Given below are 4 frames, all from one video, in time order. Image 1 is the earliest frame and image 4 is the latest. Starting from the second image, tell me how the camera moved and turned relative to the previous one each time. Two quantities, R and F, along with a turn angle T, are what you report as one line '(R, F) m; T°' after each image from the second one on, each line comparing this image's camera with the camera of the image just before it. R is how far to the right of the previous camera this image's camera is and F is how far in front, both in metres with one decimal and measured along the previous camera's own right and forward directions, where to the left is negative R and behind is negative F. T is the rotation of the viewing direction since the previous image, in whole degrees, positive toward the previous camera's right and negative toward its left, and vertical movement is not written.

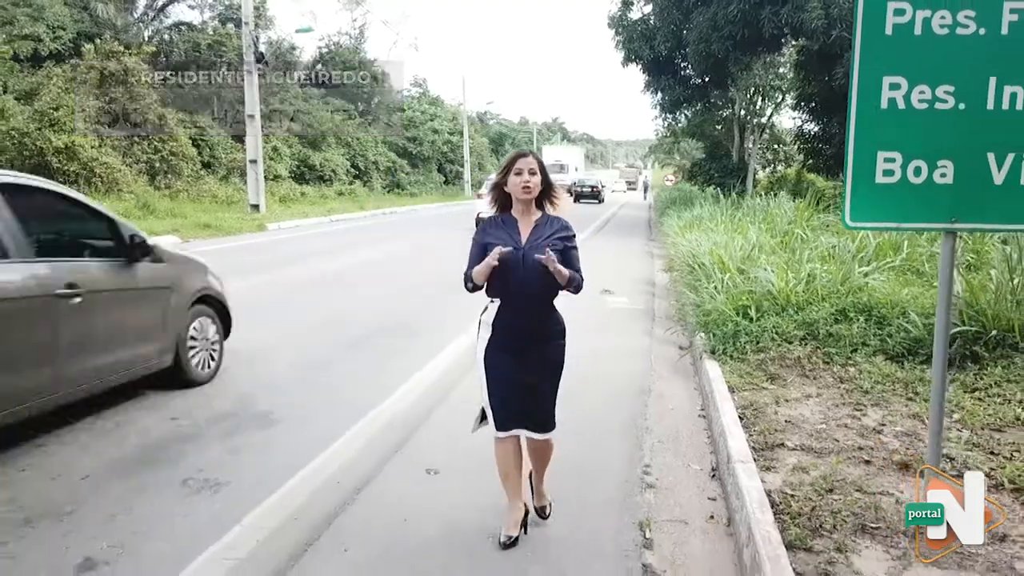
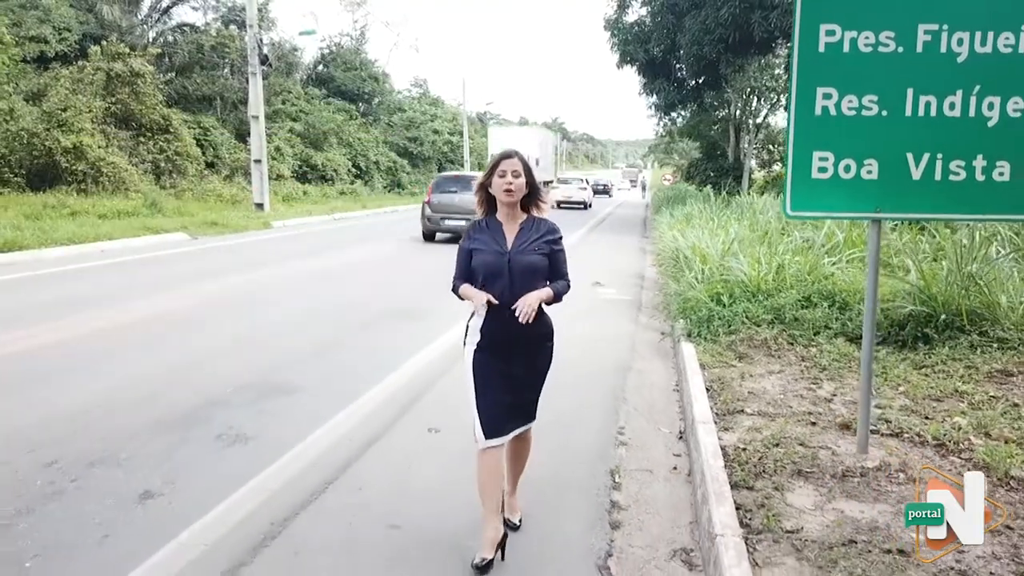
(+0.1, -0.6) m; 0°
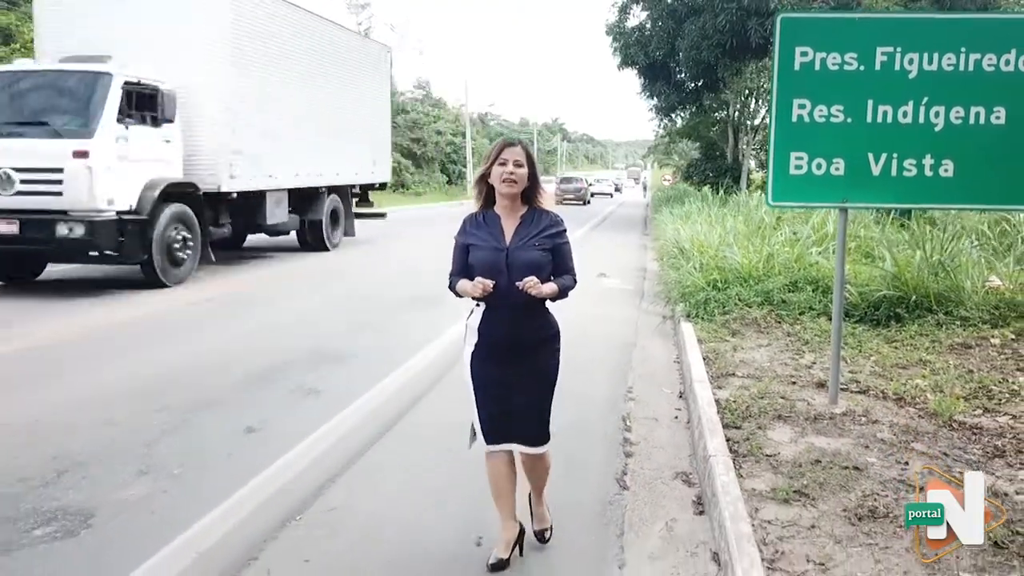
(-0.2, -0.8) m; 0°
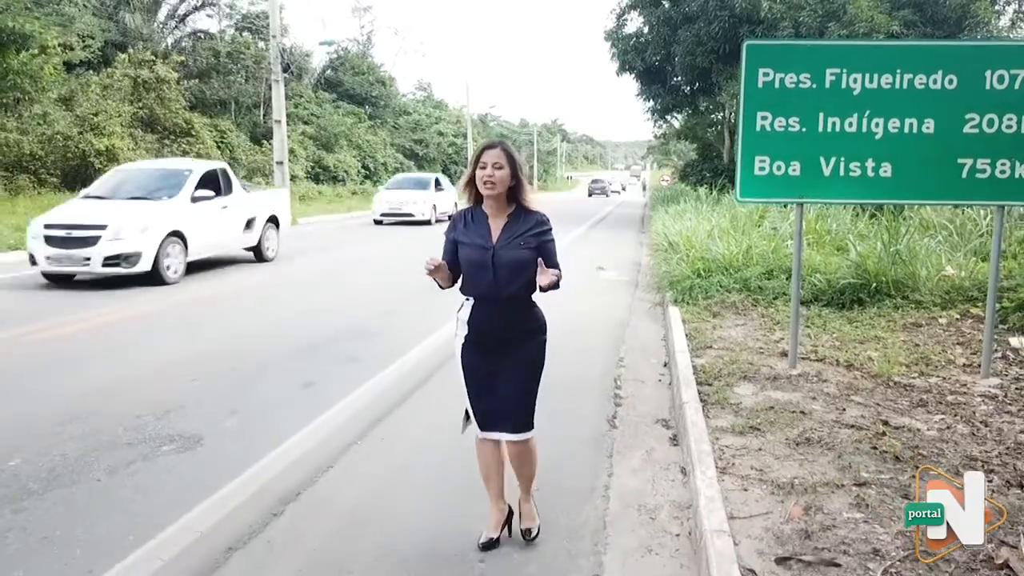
(-0.1, -0.9) m; 0°
